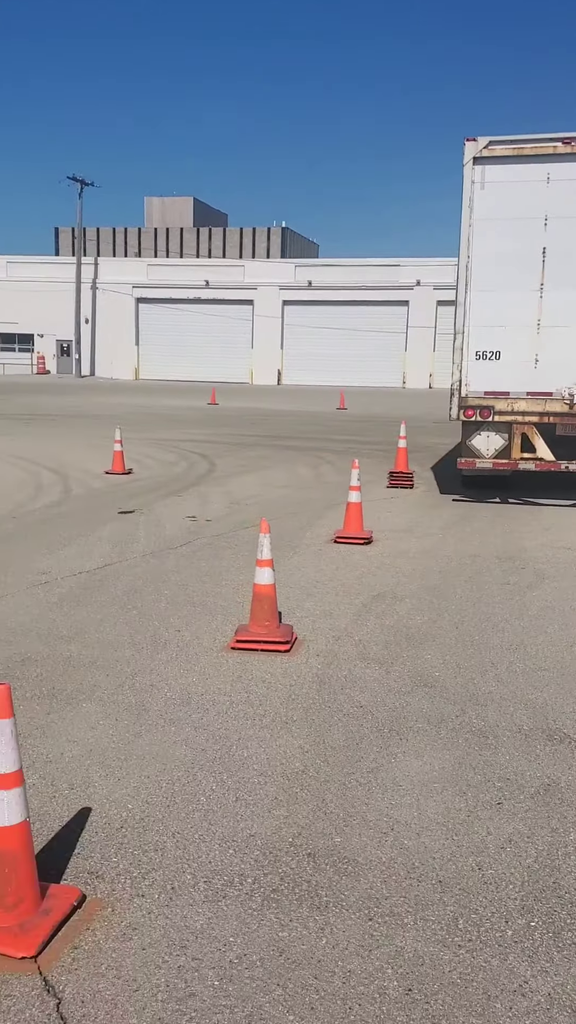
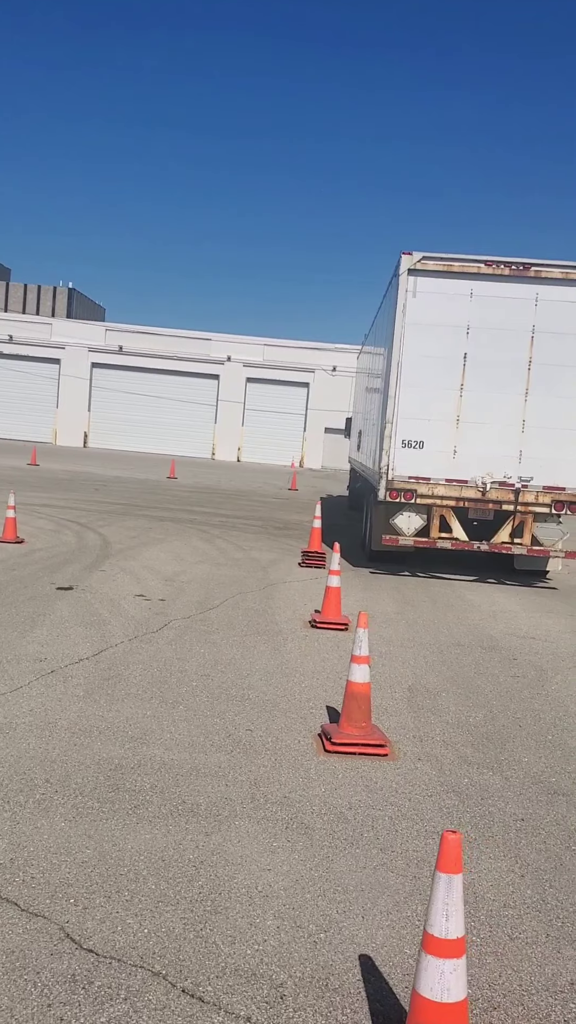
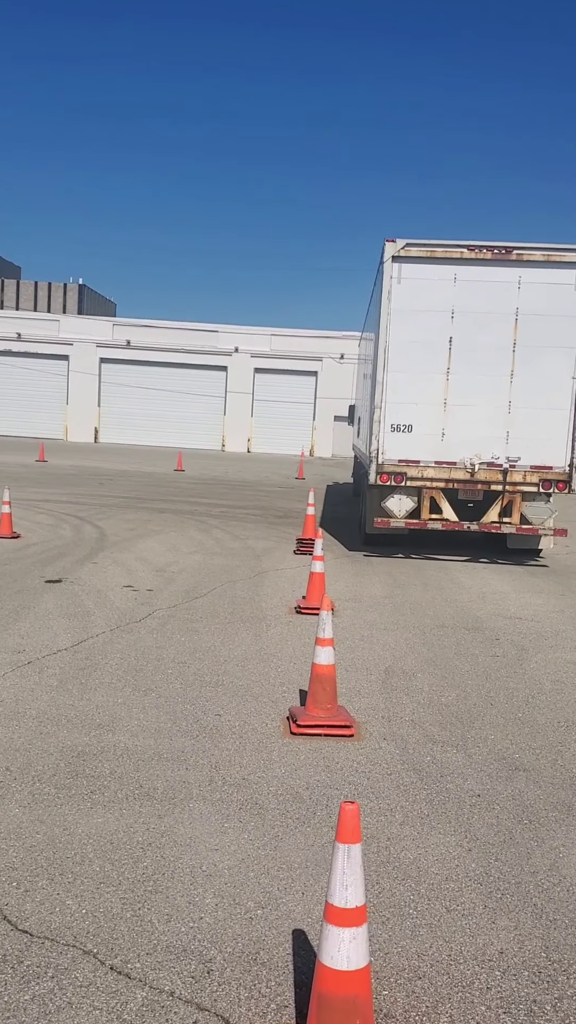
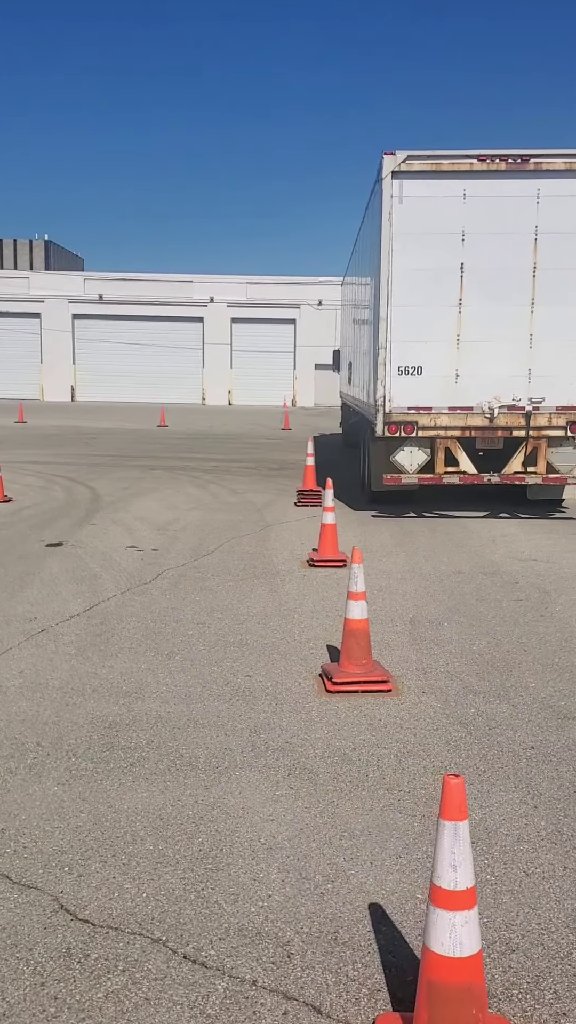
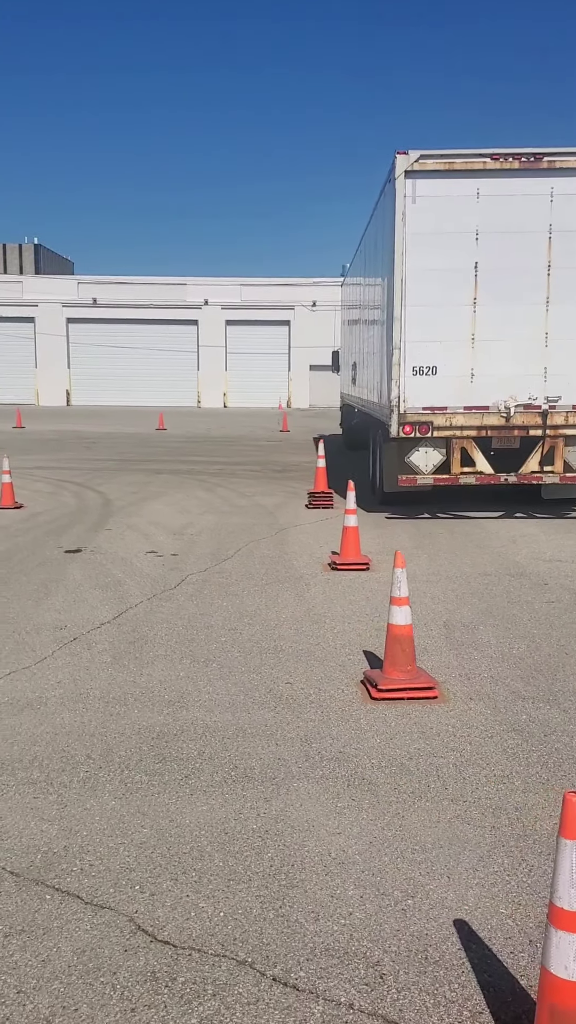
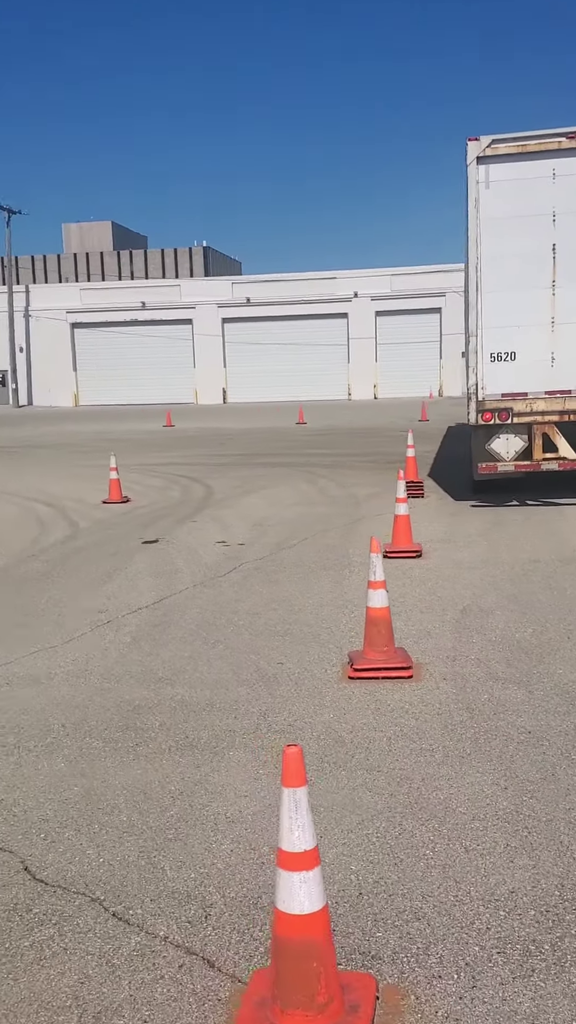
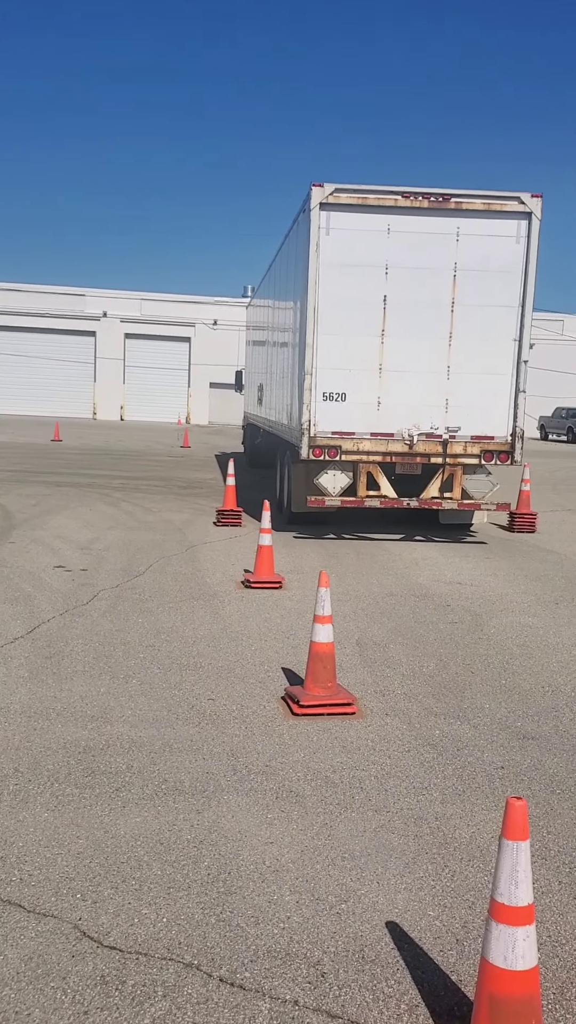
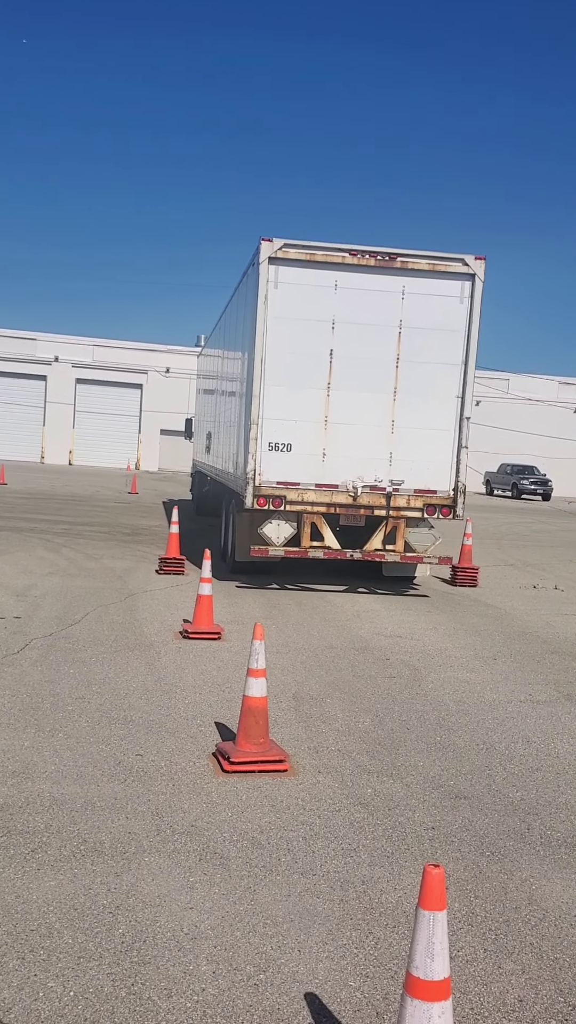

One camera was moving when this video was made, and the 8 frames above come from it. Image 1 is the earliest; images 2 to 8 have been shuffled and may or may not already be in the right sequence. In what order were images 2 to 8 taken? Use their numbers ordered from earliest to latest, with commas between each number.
6, 4, 5, 7, 8, 2, 3
